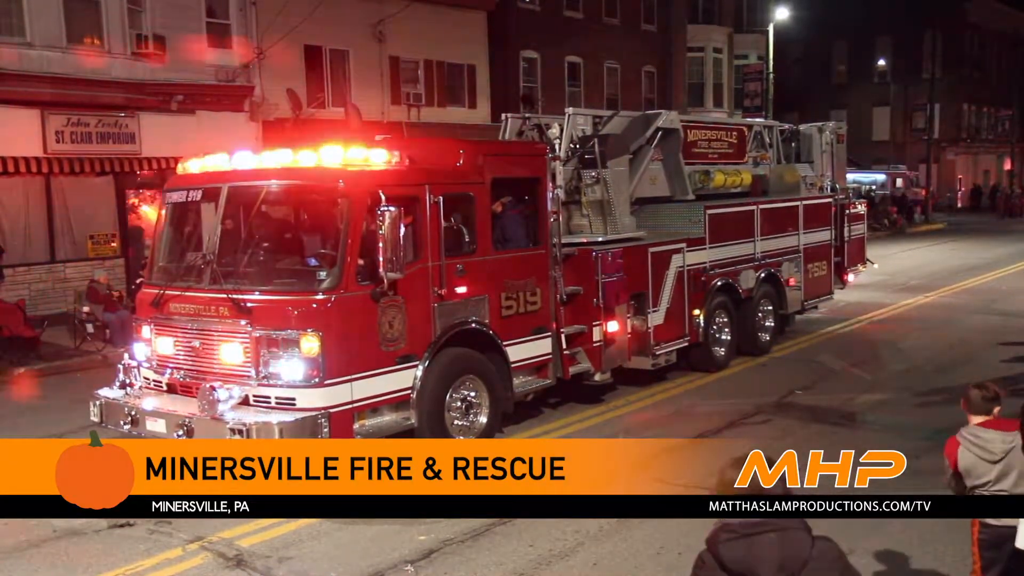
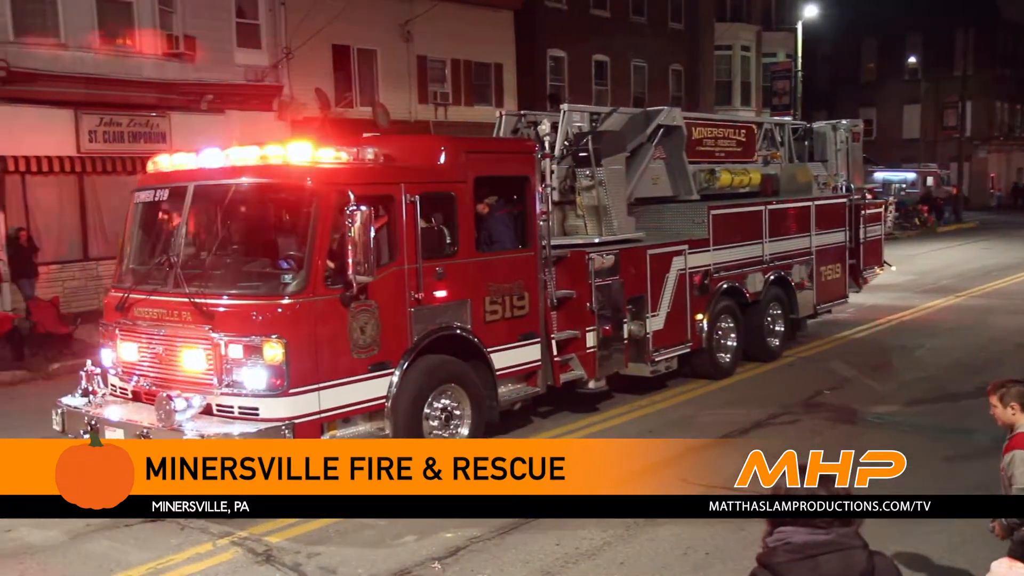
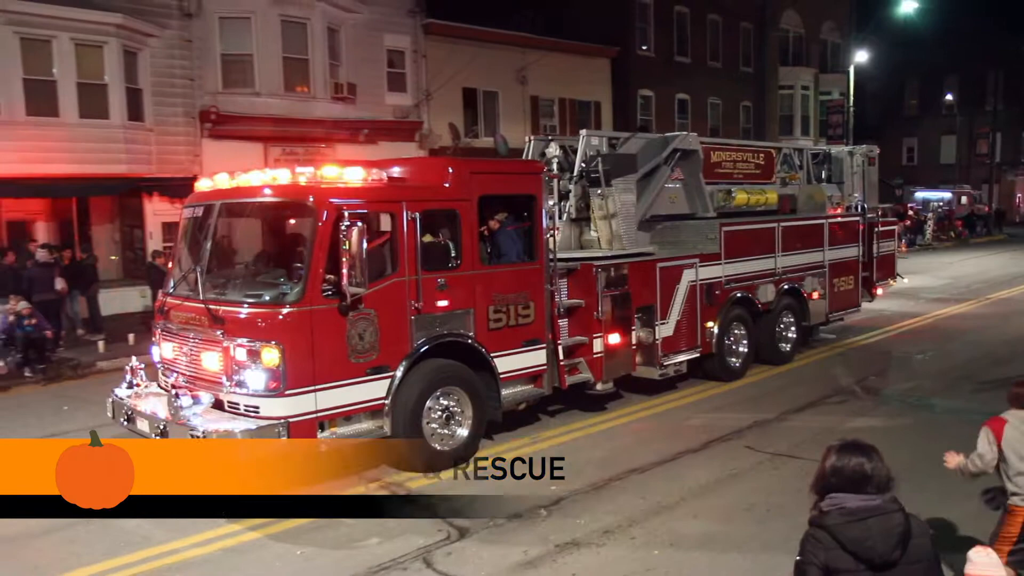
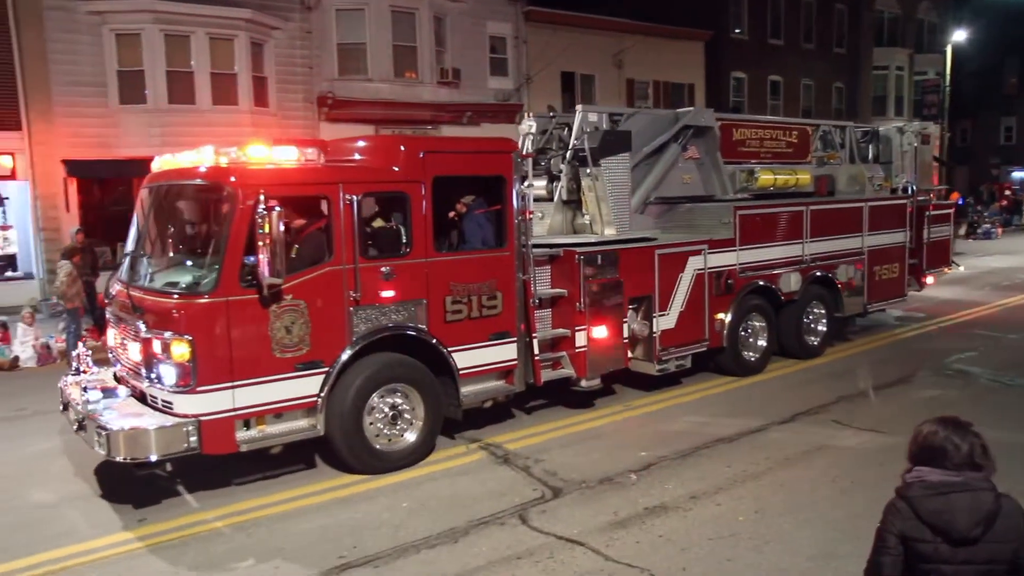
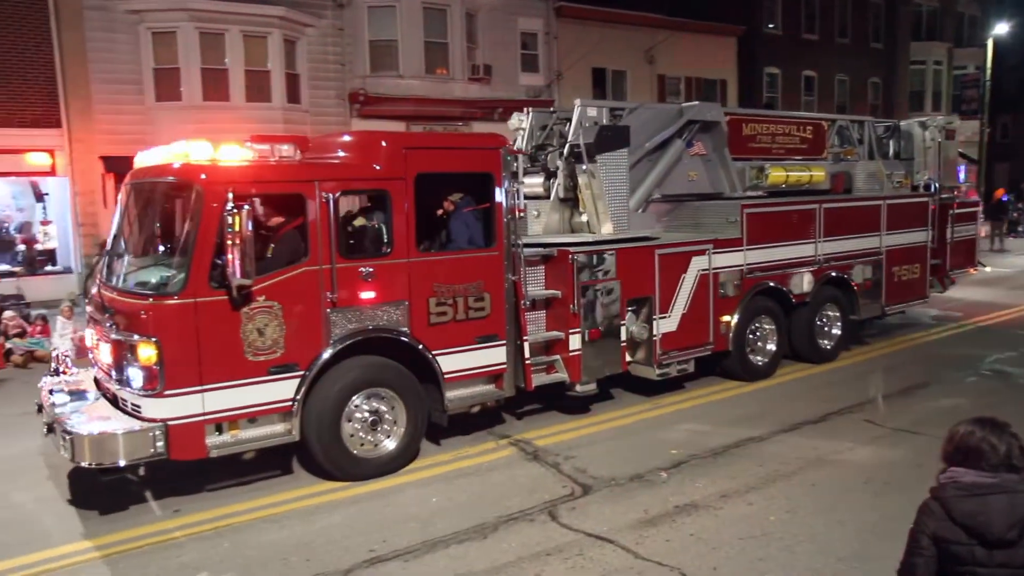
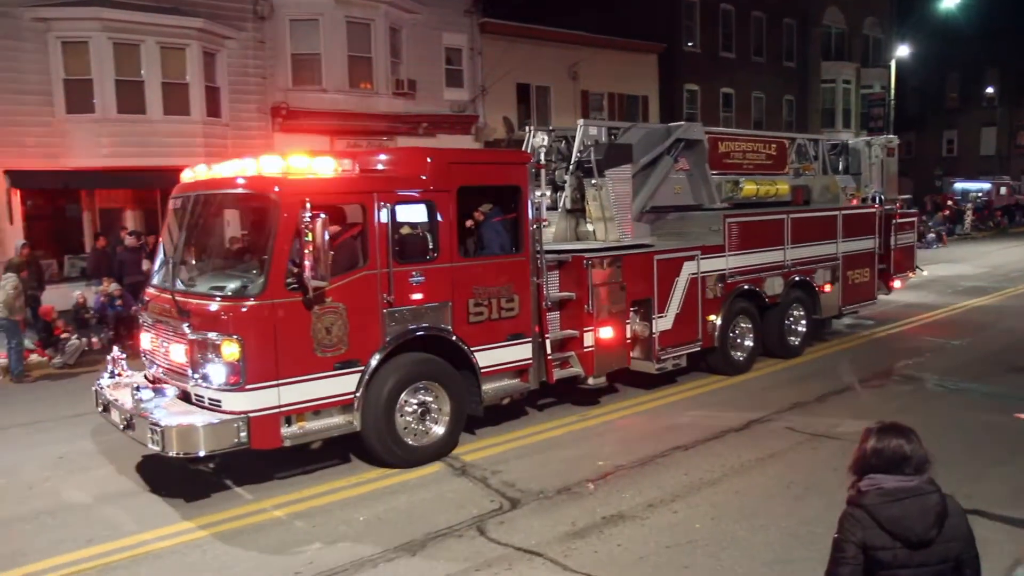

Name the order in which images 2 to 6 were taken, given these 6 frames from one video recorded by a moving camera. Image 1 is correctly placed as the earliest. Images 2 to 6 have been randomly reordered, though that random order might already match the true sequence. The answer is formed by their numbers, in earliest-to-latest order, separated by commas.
2, 3, 6, 4, 5
